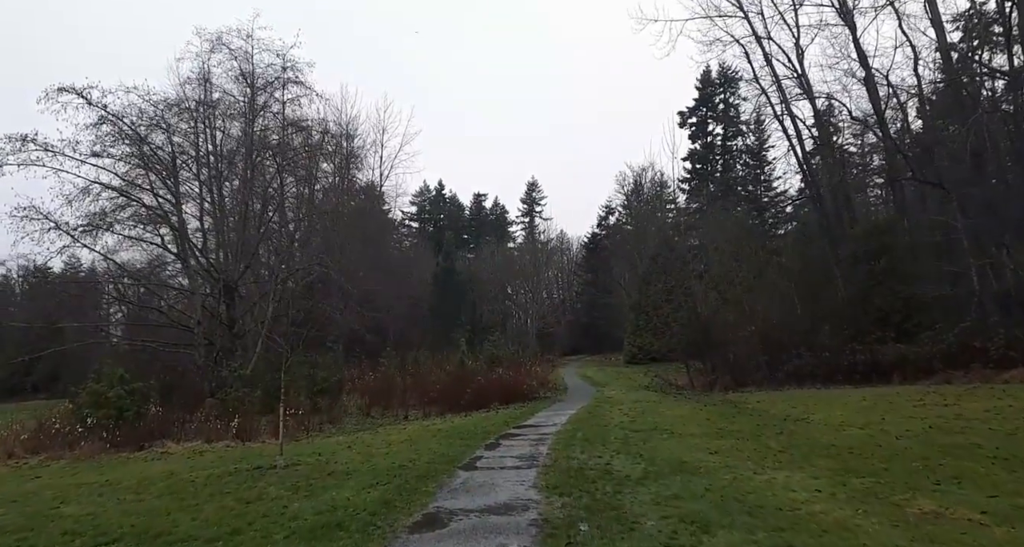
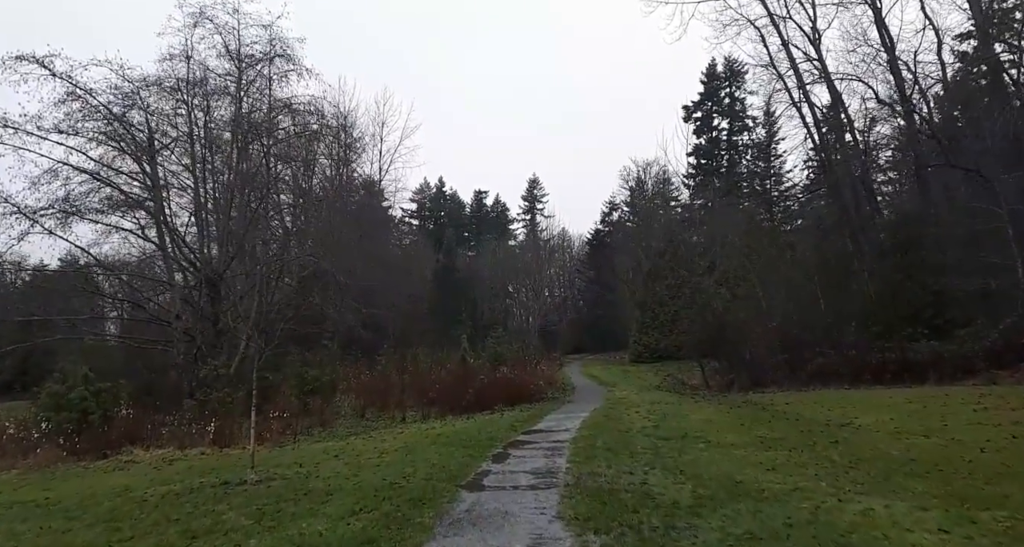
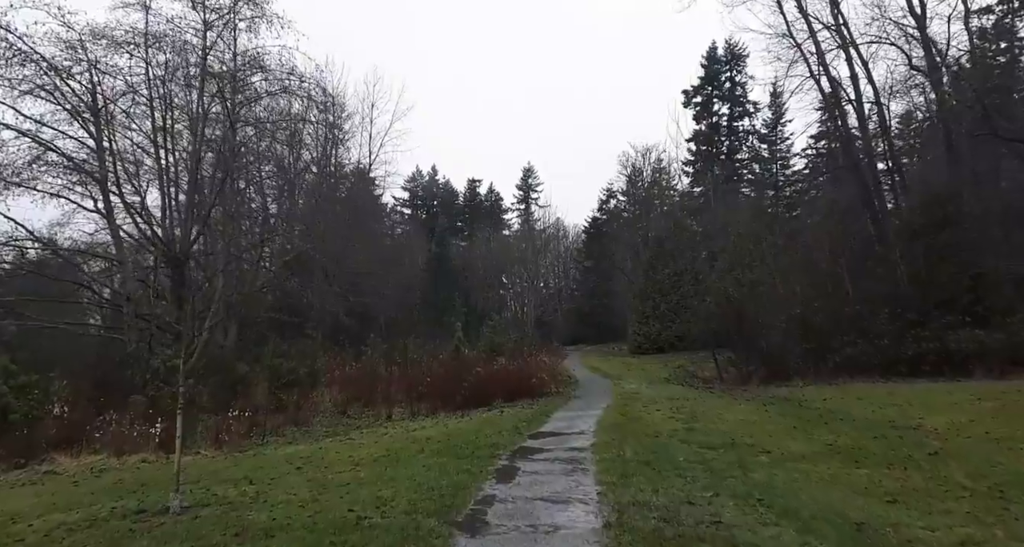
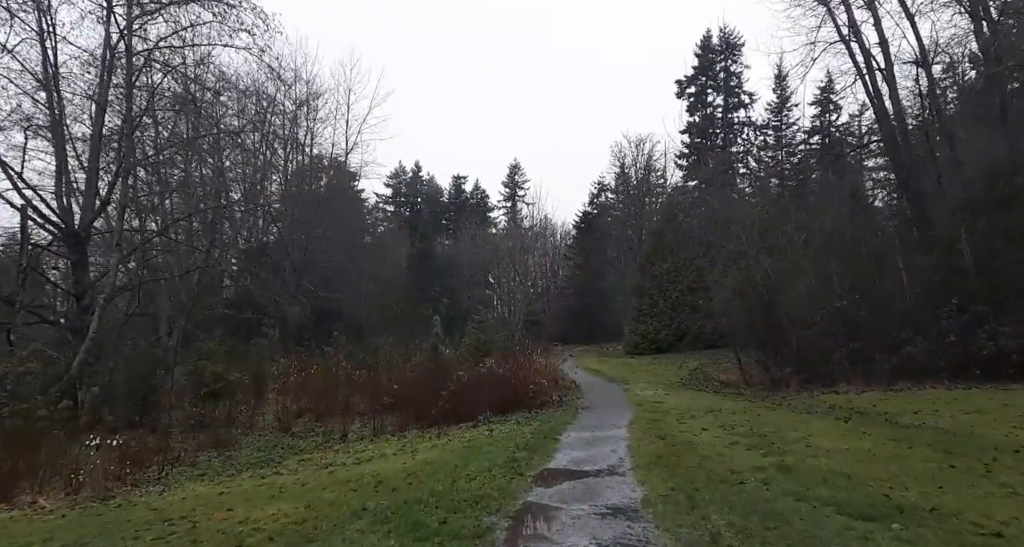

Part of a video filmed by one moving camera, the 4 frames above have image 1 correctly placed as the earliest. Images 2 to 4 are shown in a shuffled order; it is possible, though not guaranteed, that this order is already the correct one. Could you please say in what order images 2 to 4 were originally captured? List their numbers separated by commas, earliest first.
2, 3, 4
